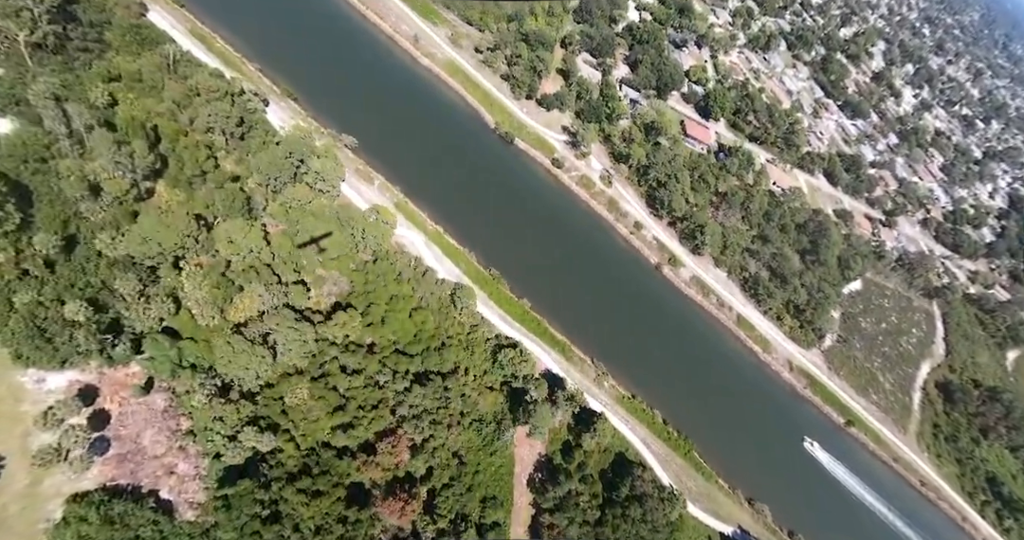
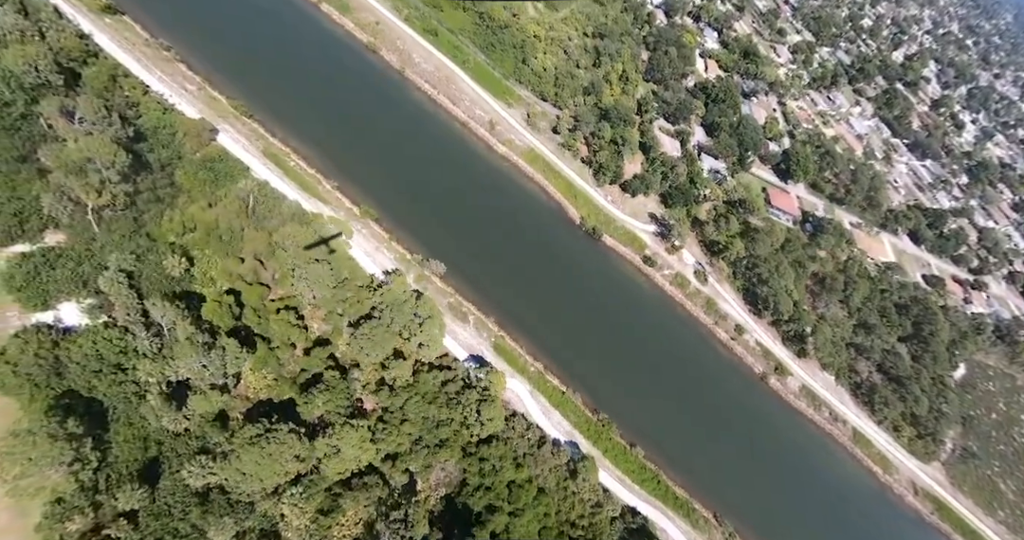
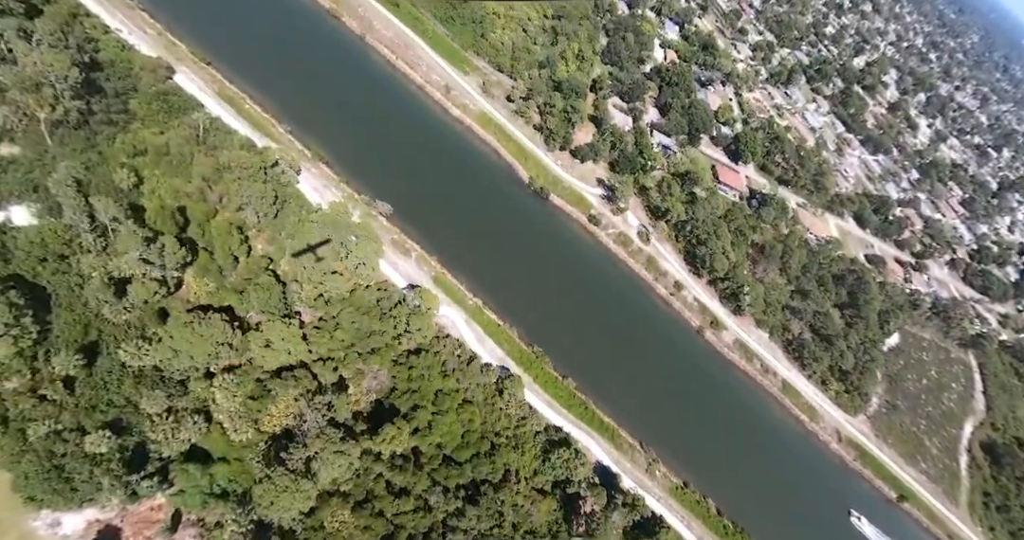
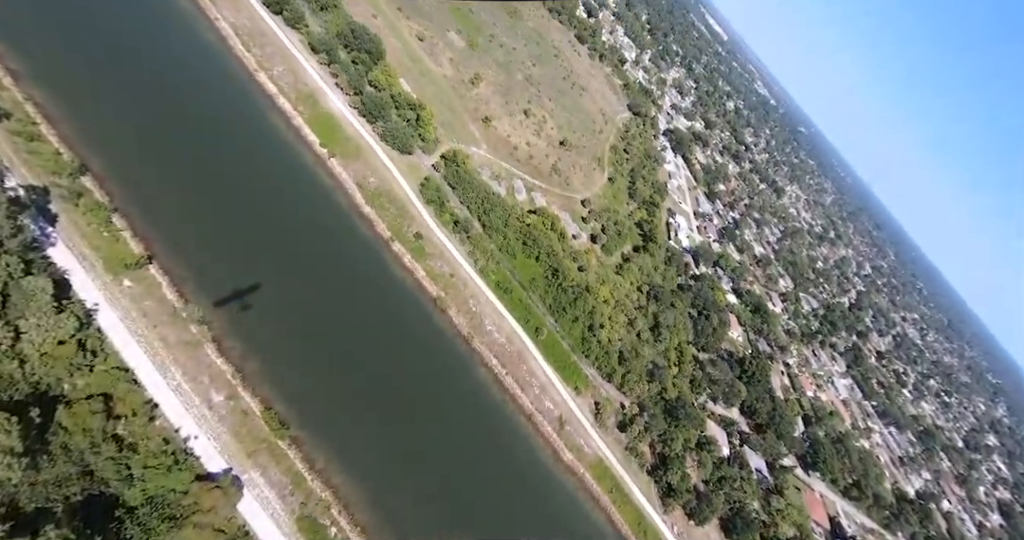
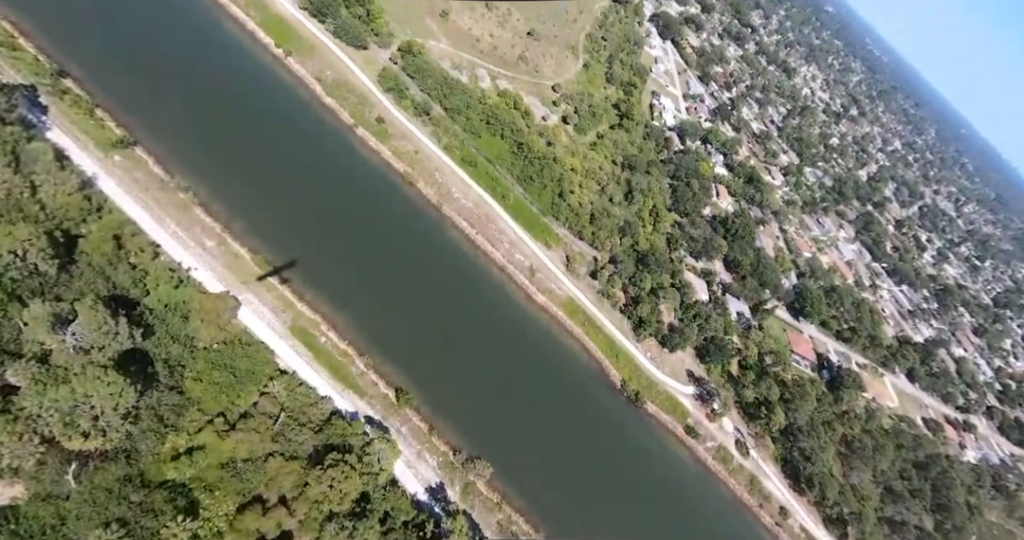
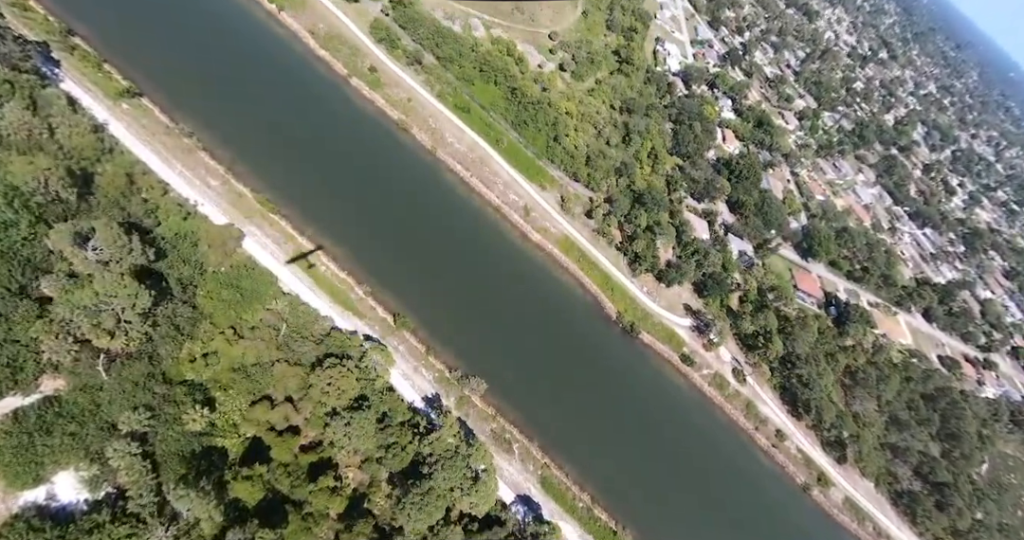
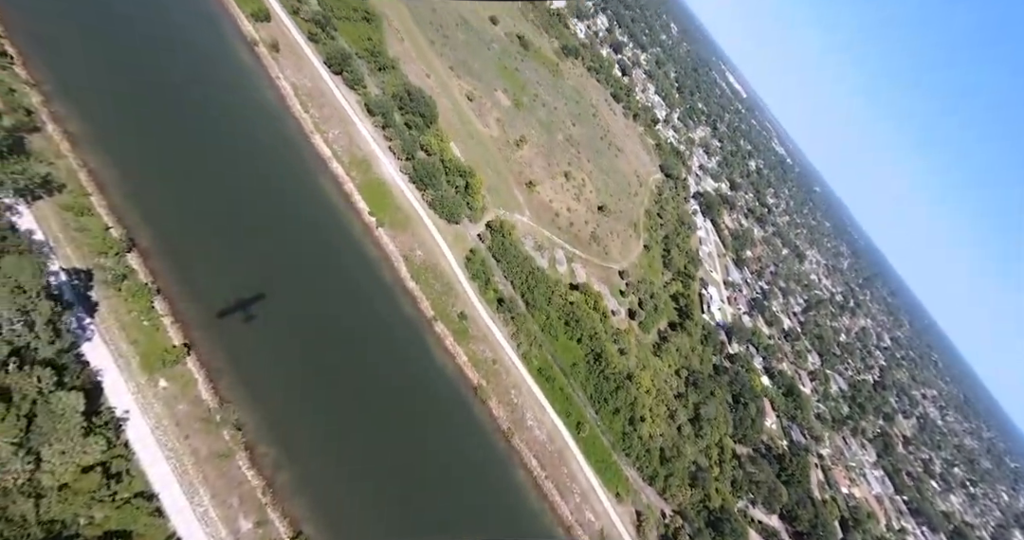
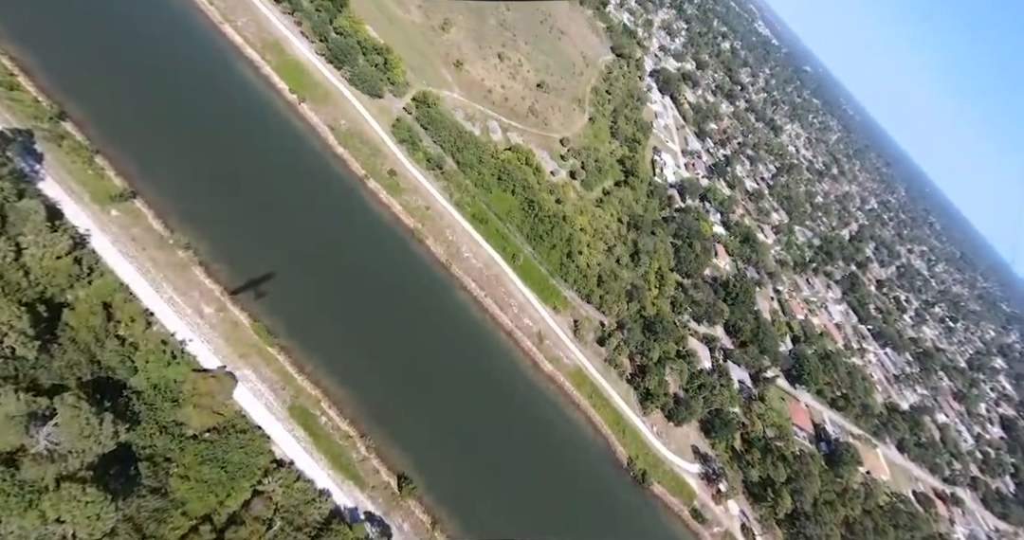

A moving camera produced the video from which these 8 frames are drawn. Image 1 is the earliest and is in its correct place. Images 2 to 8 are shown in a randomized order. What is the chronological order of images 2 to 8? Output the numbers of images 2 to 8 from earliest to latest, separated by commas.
3, 2, 6, 5, 8, 4, 7
